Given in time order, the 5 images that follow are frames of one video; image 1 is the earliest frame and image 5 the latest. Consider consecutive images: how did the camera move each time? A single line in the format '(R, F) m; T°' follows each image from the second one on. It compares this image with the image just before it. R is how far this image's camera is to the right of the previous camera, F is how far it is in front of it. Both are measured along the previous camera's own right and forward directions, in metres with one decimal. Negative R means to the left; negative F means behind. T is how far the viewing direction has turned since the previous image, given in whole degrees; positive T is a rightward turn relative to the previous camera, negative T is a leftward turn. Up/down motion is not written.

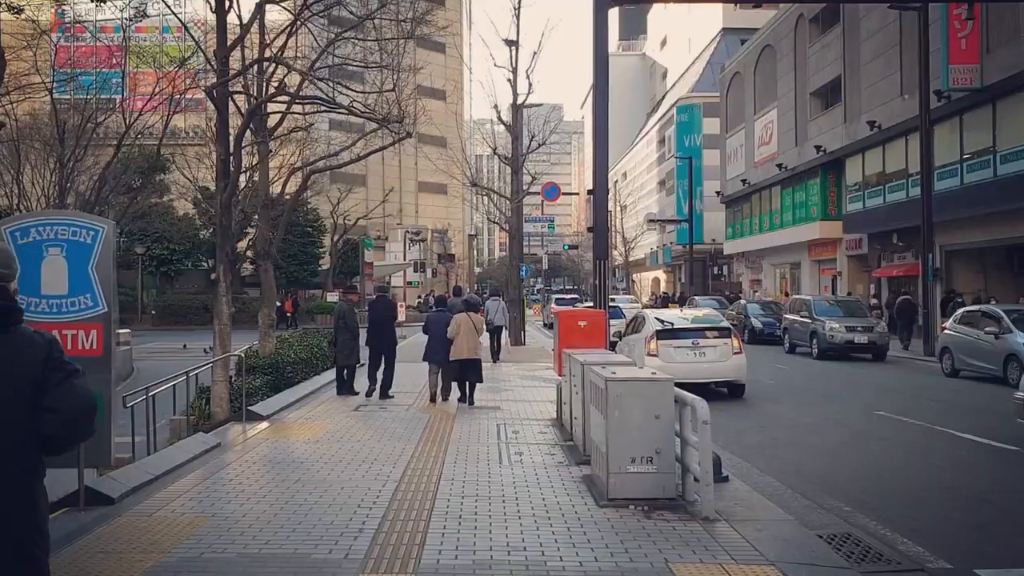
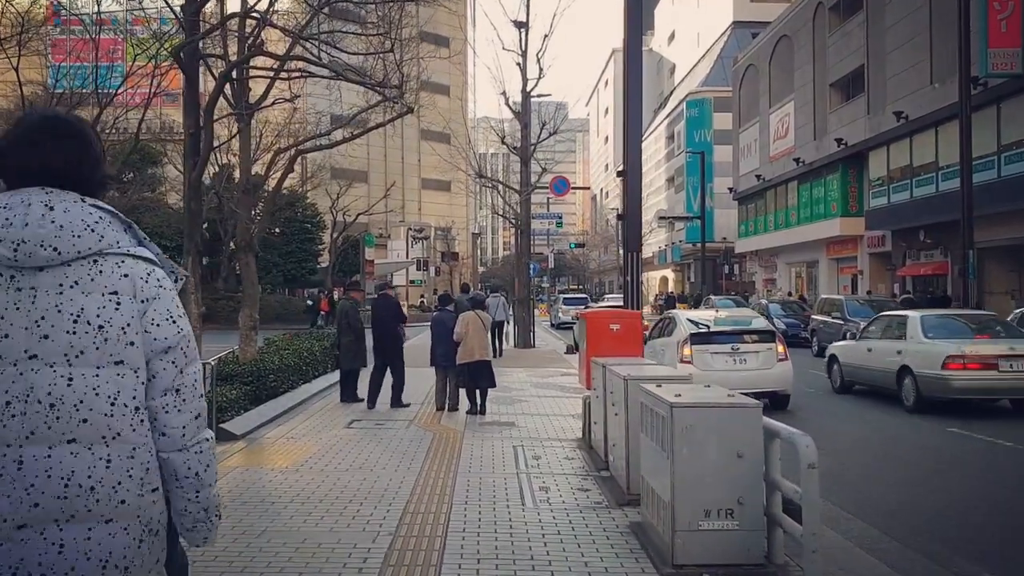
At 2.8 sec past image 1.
(-0.2, +1.7) m; 0°
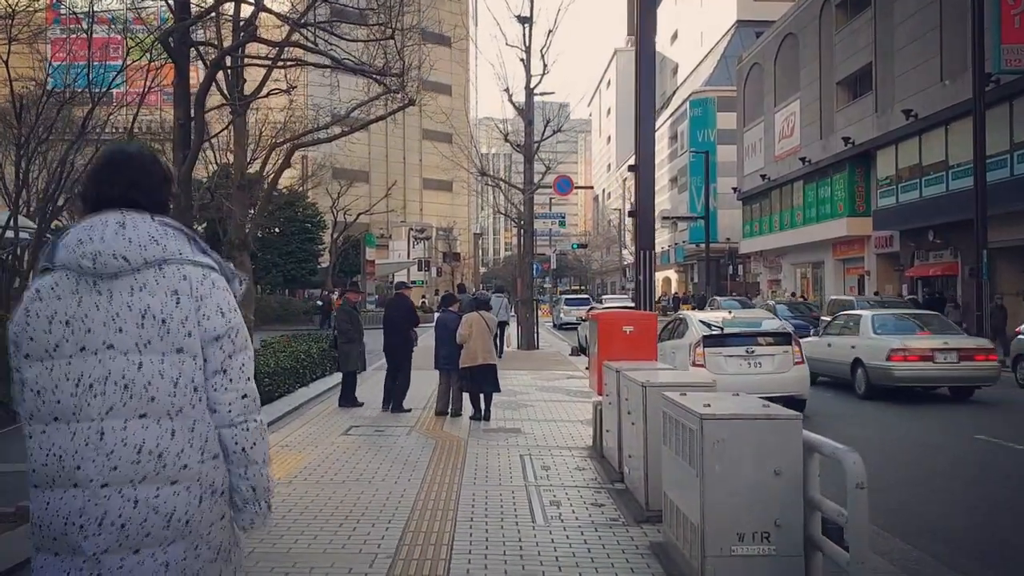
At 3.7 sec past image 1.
(-0.1, +0.5) m; 0°
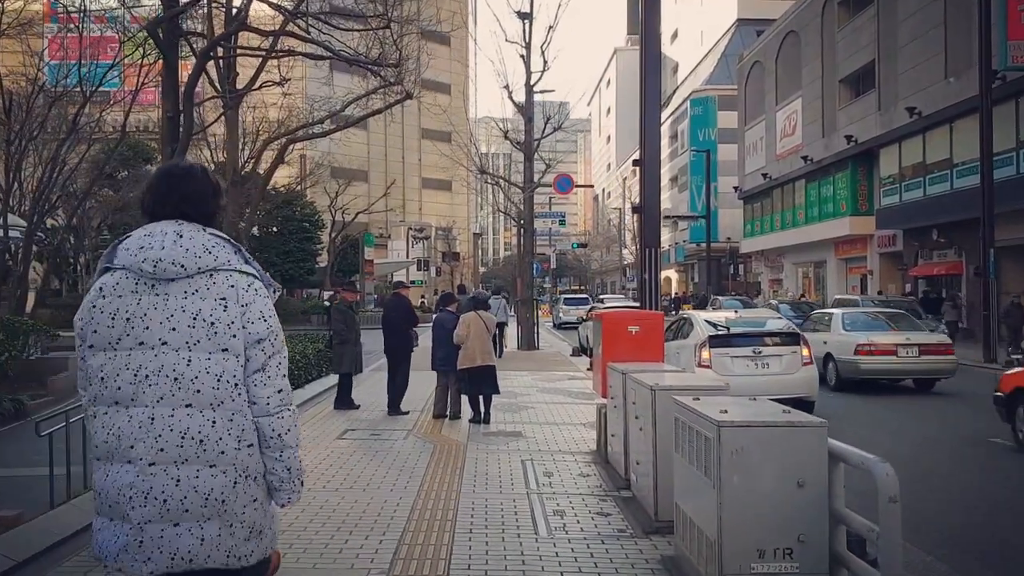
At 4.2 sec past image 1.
(0.0, +0.3) m; 0°
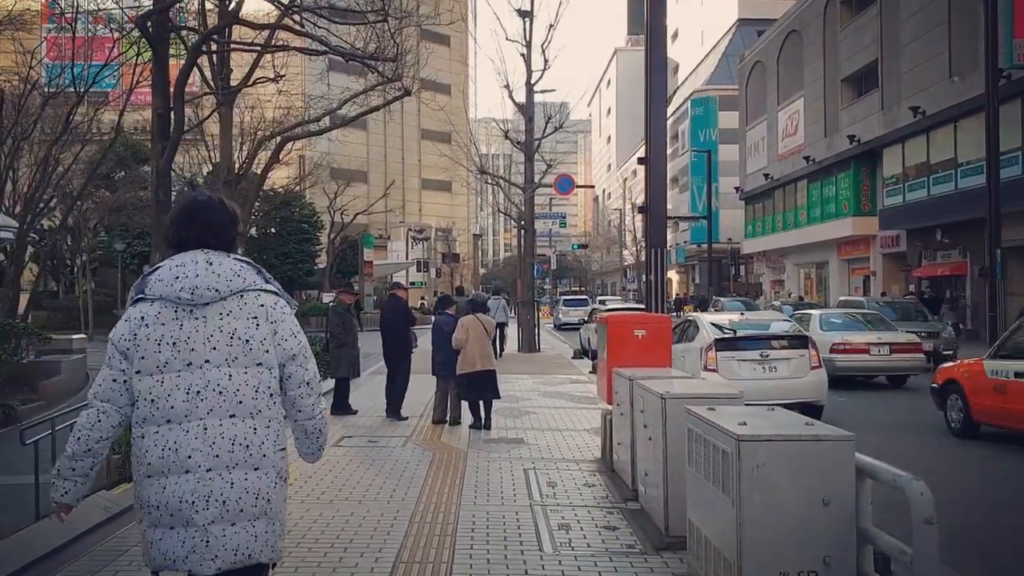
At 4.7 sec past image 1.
(0.0, +0.3) m; 0°
